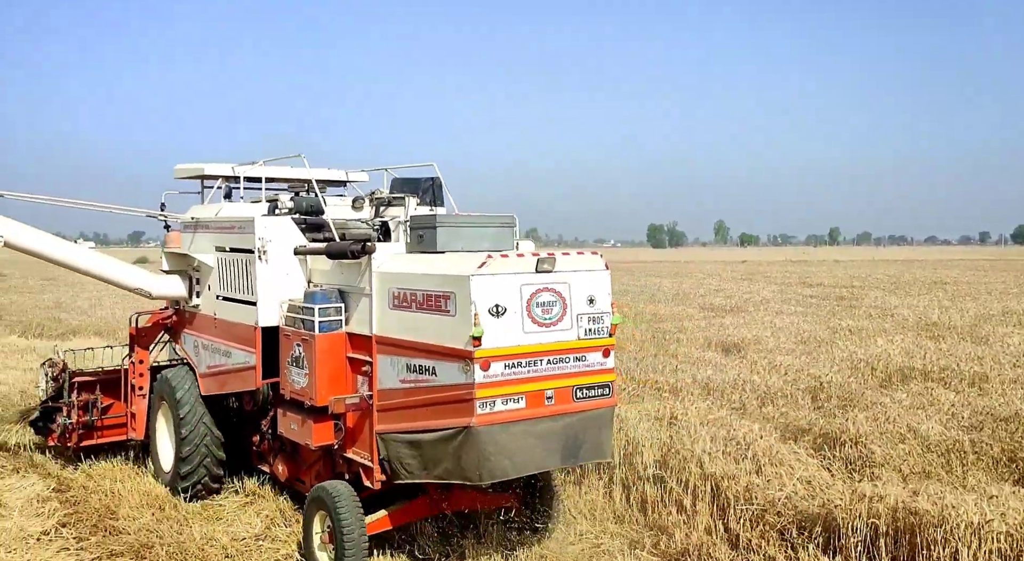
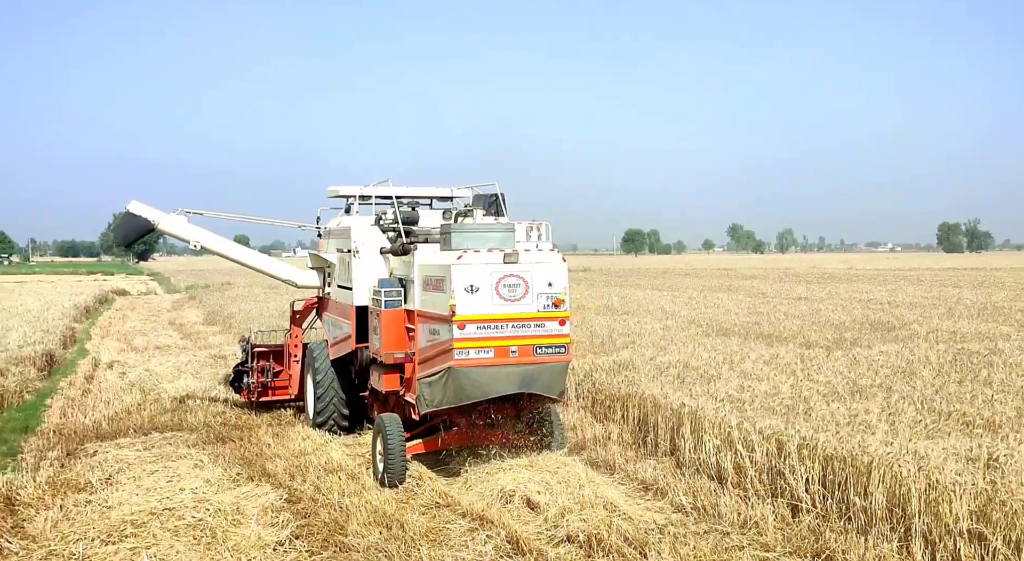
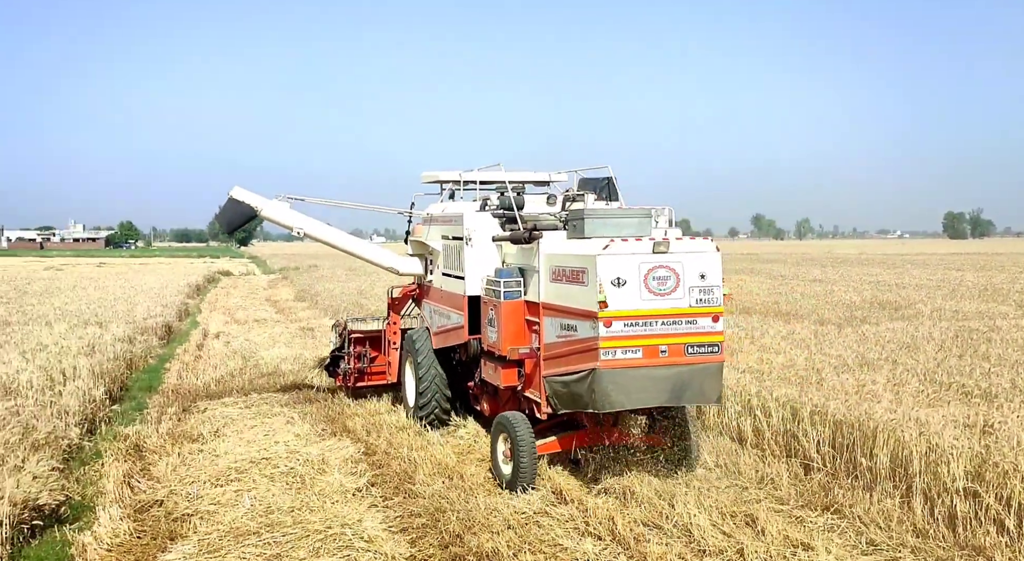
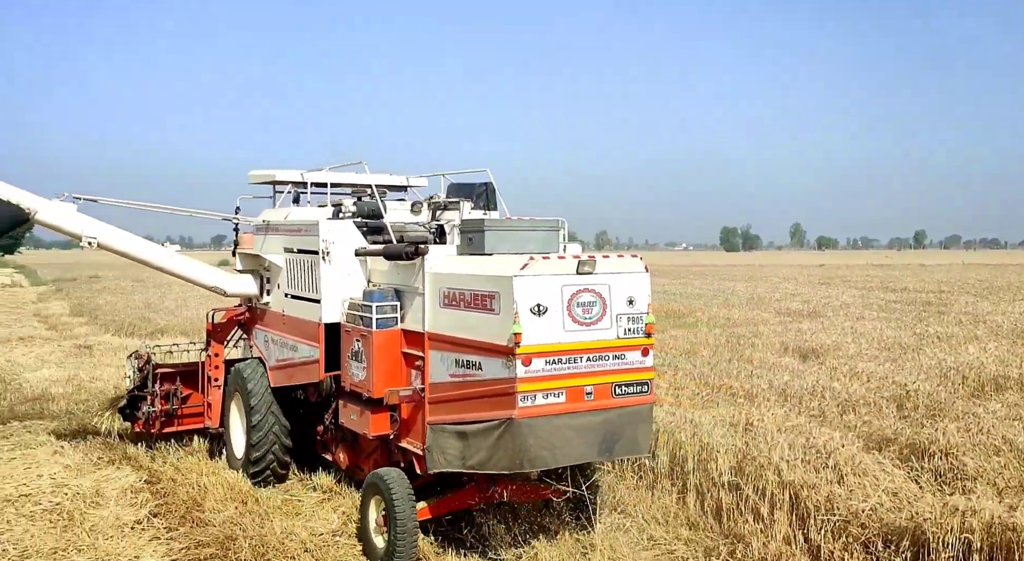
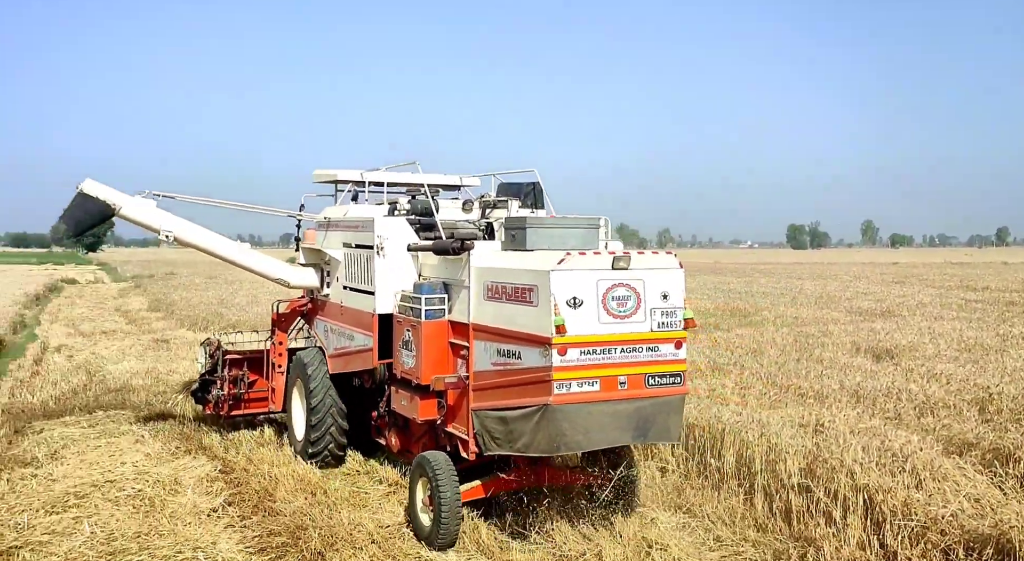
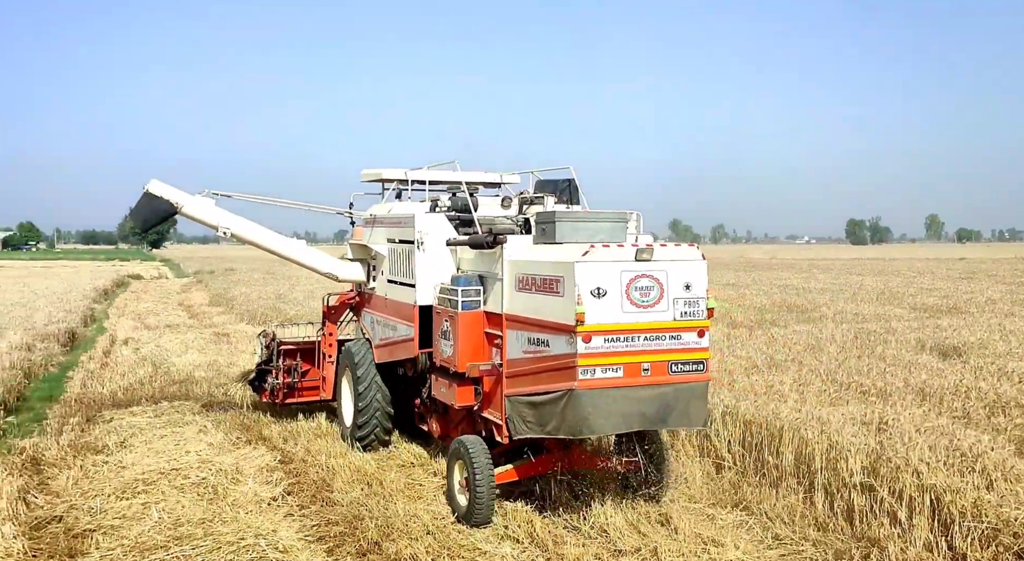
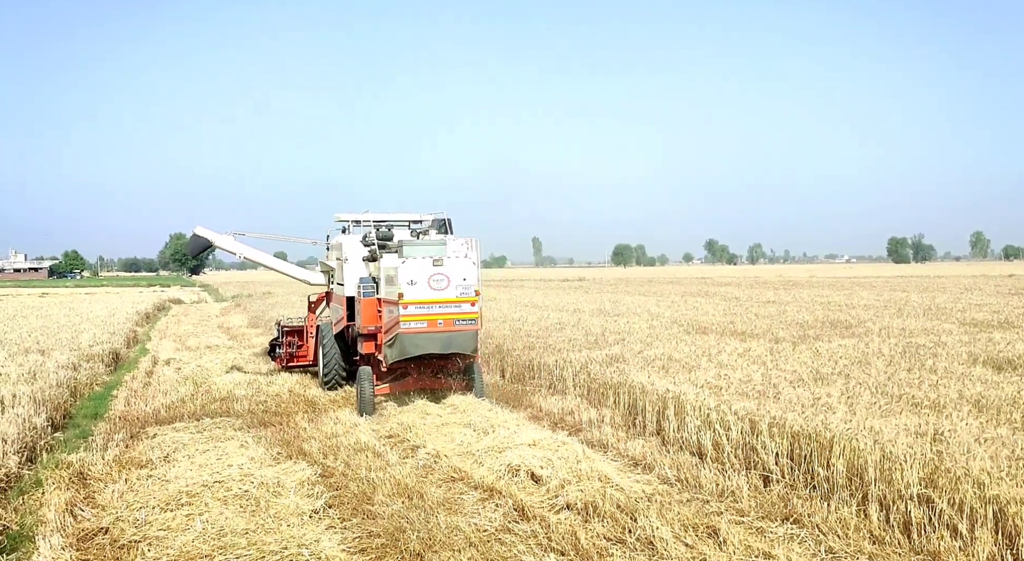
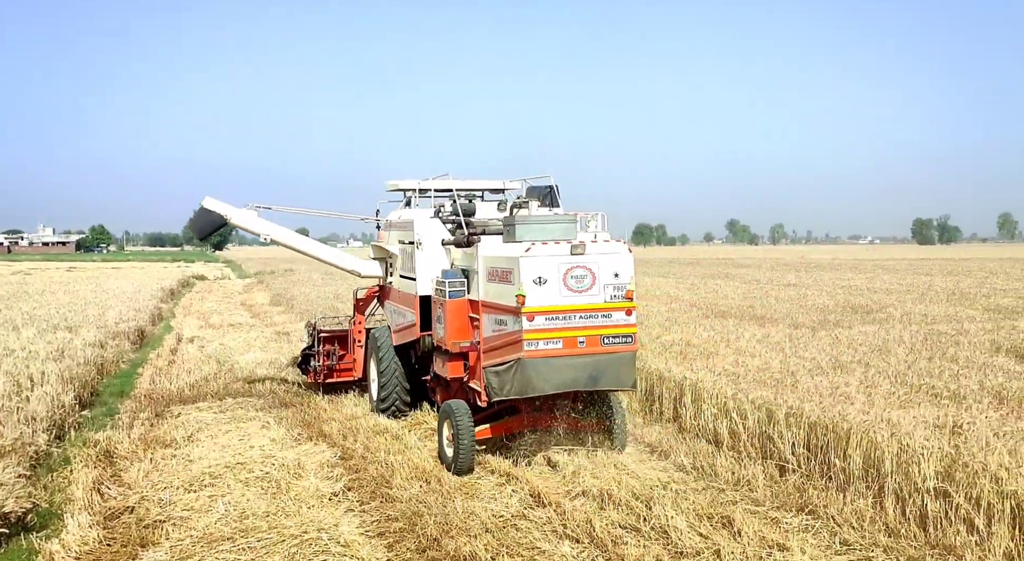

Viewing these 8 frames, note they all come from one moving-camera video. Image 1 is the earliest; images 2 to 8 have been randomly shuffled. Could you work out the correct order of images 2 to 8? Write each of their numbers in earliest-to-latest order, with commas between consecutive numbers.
4, 5, 6, 3, 8, 2, 7
